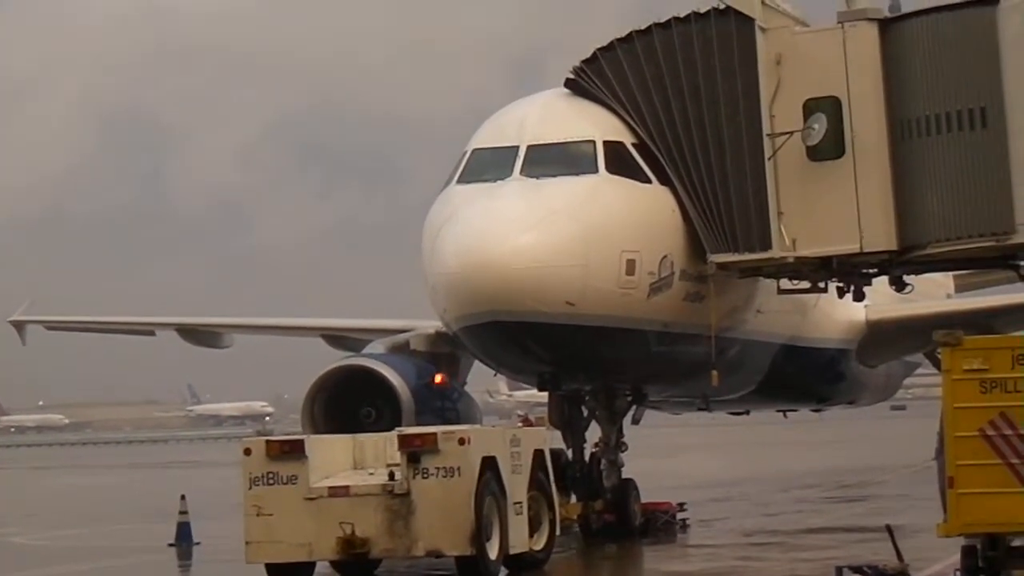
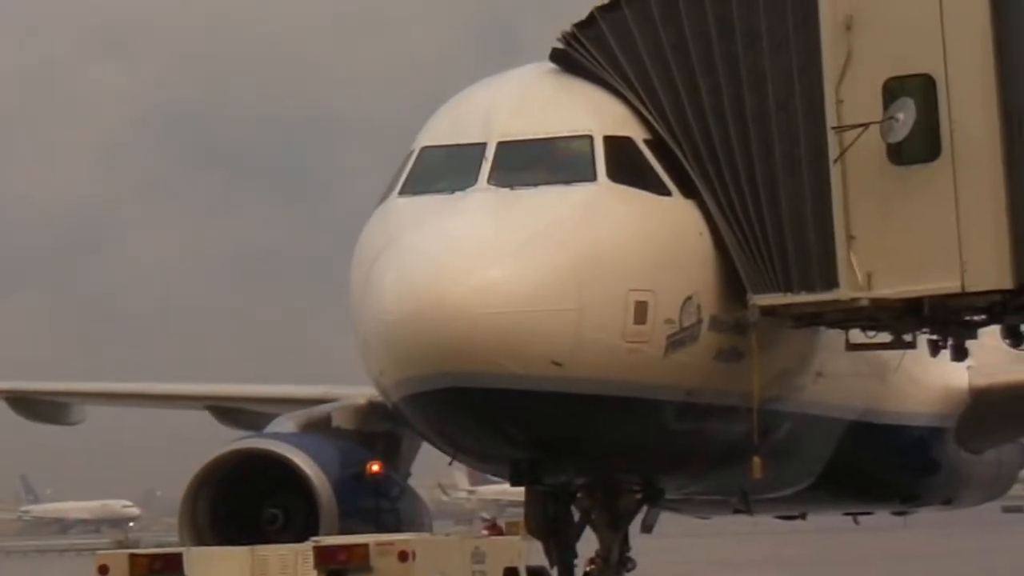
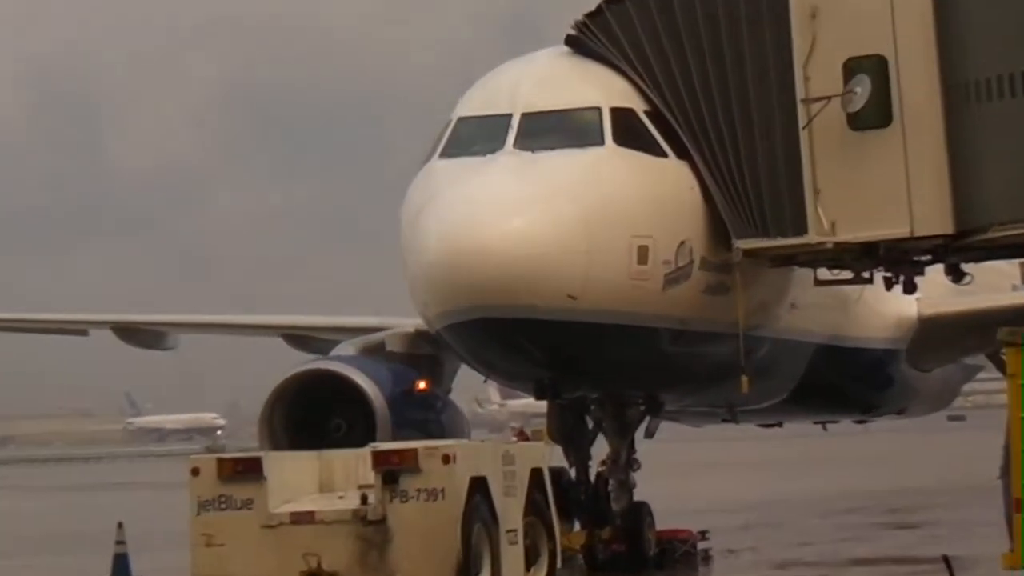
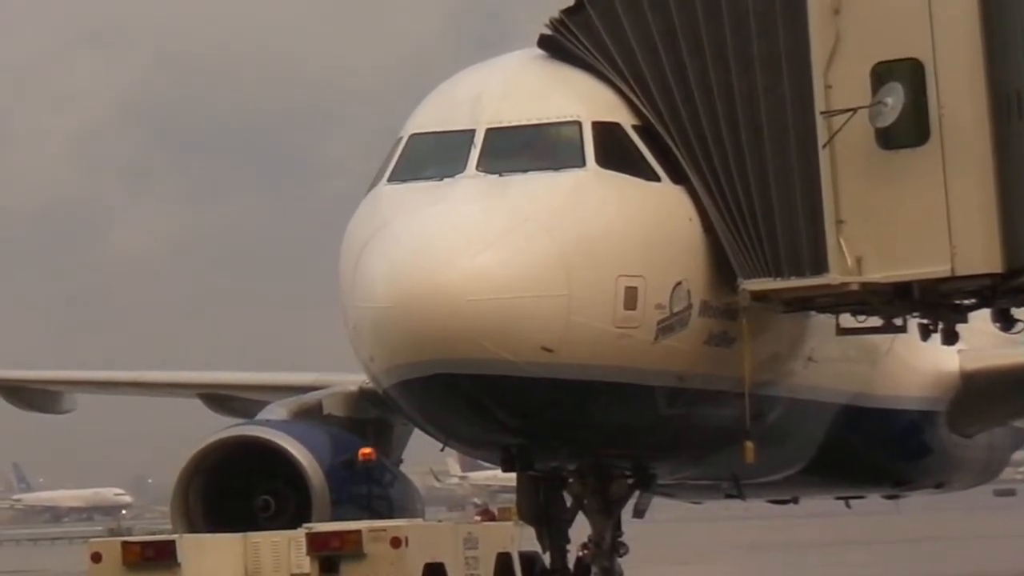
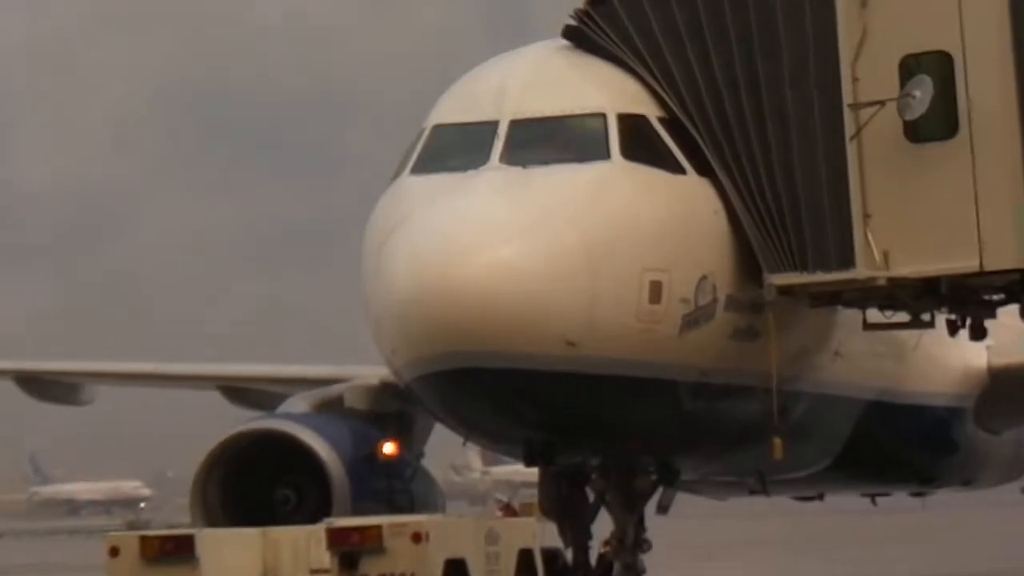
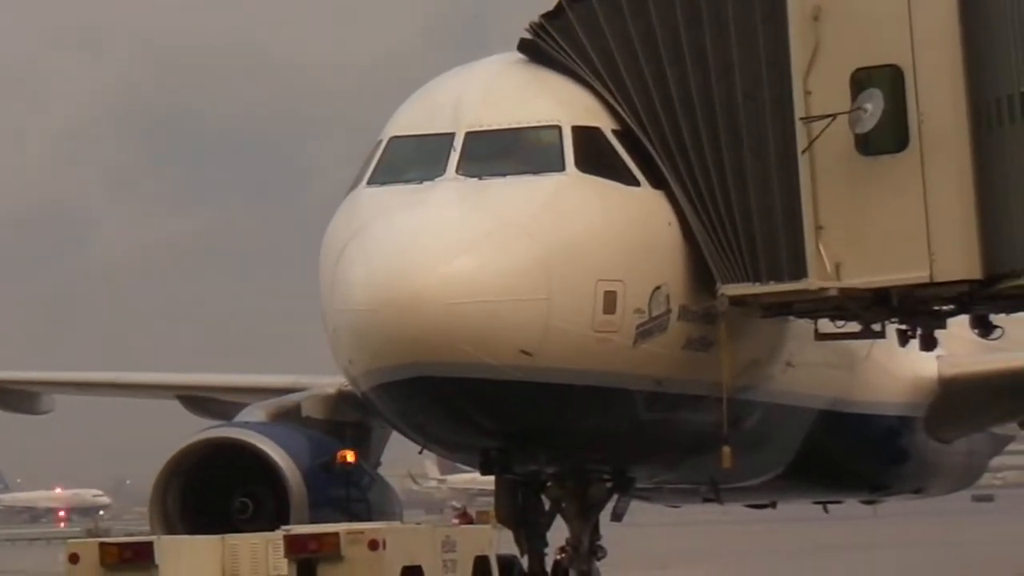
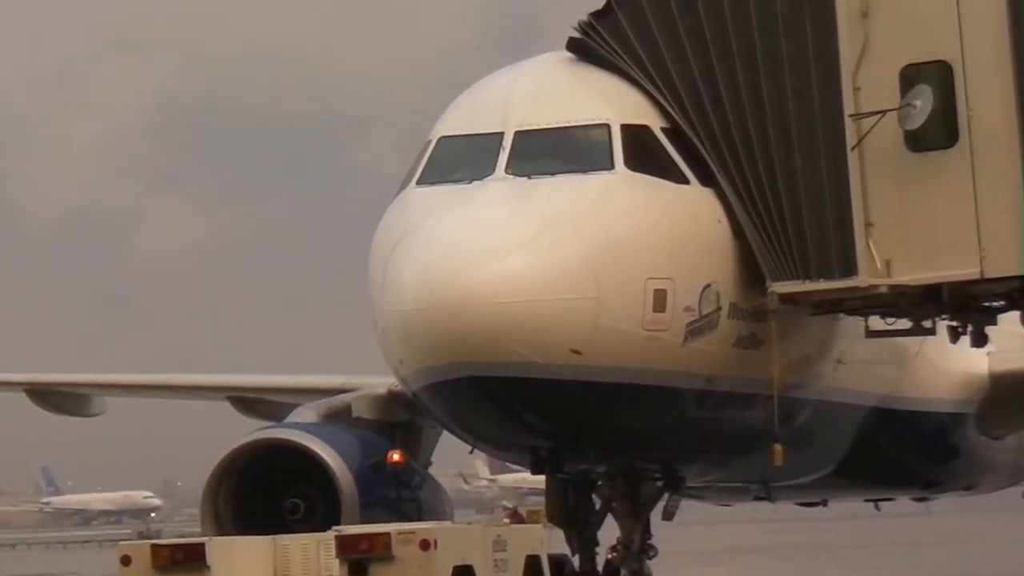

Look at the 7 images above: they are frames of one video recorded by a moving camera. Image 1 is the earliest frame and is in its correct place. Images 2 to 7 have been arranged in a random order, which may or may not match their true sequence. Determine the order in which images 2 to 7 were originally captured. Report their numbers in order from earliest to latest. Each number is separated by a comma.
3, 5, 2, 6, 4, 7
